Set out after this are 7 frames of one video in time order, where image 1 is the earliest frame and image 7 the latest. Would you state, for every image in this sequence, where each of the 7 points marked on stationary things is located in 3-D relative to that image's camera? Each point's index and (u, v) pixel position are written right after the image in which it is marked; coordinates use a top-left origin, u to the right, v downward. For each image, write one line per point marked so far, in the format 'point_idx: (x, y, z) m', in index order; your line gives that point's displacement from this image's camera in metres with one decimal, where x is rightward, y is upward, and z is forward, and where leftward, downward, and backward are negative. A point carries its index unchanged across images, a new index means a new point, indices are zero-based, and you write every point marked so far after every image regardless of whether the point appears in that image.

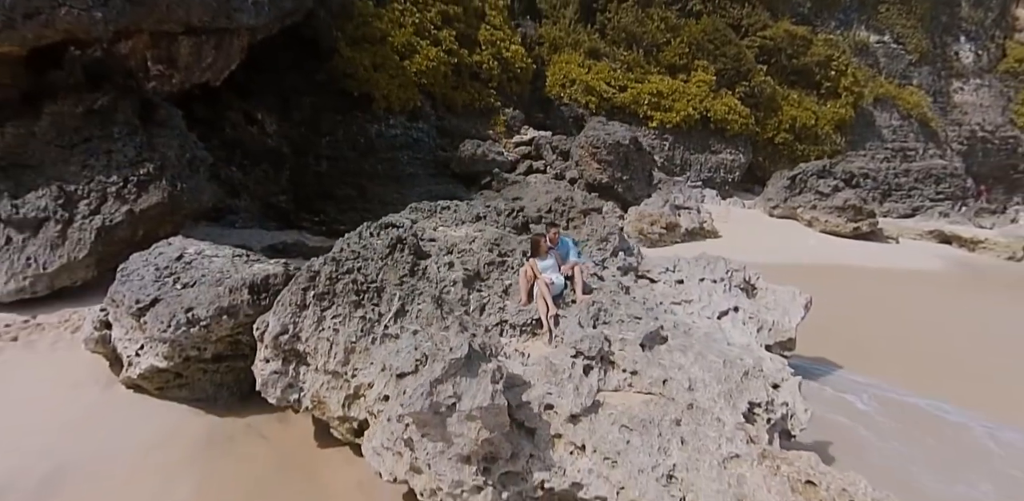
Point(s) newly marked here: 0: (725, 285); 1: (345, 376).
0: (+1.8, -0.3, +4.2) m
1: (-1.0, -0.7, +2.7) m
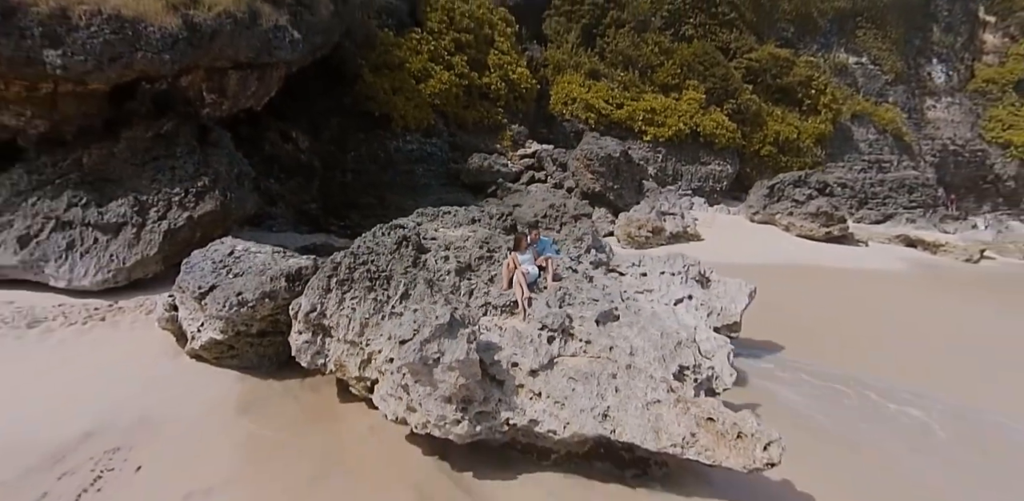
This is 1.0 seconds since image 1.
0: (+1.7, -0.3, +4.8) m
1: (-1.1, -0.7, +3.4) m
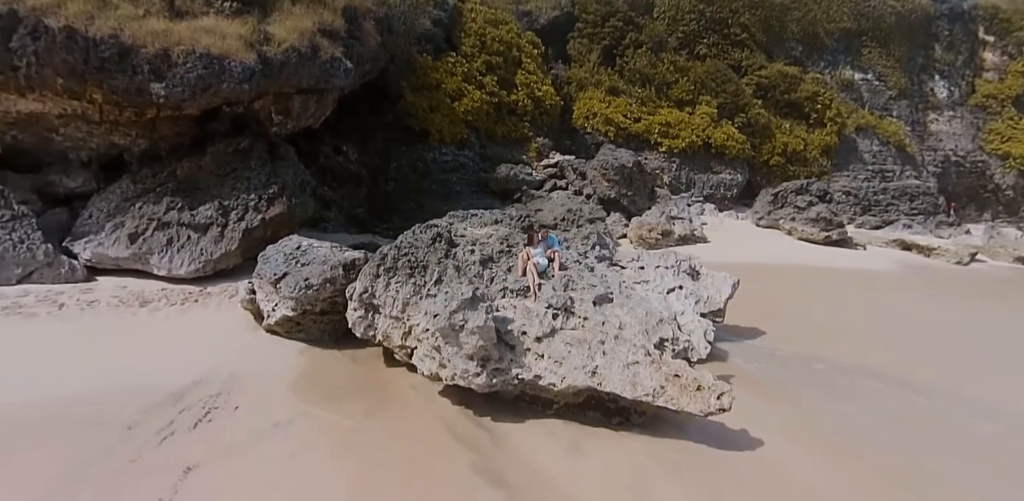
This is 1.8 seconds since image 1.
0: (+1.9, -0.2, +5.4) m
1: (-1.0, -0.6, +4.3) m
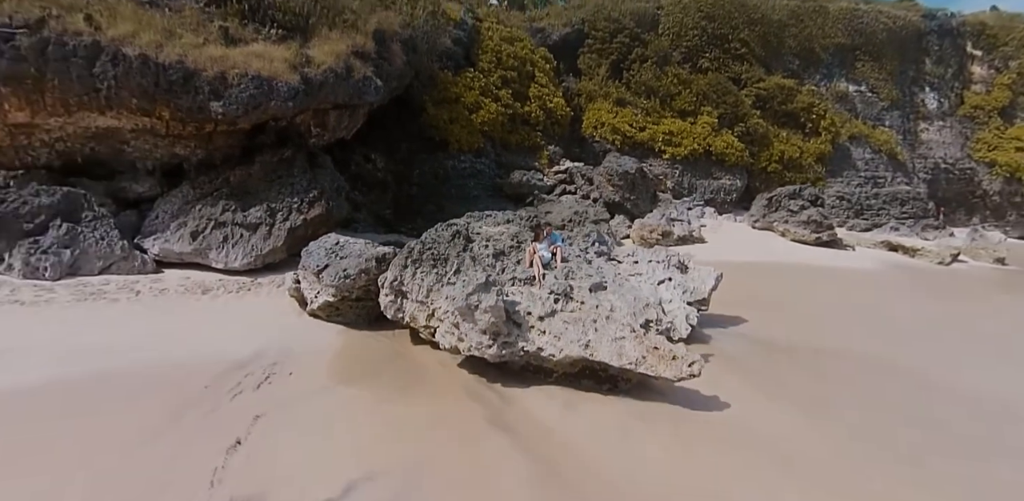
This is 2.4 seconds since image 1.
0: (+2.0, -0.2, +6.1) m
1: (-0.9, -0.5, +5.1) m
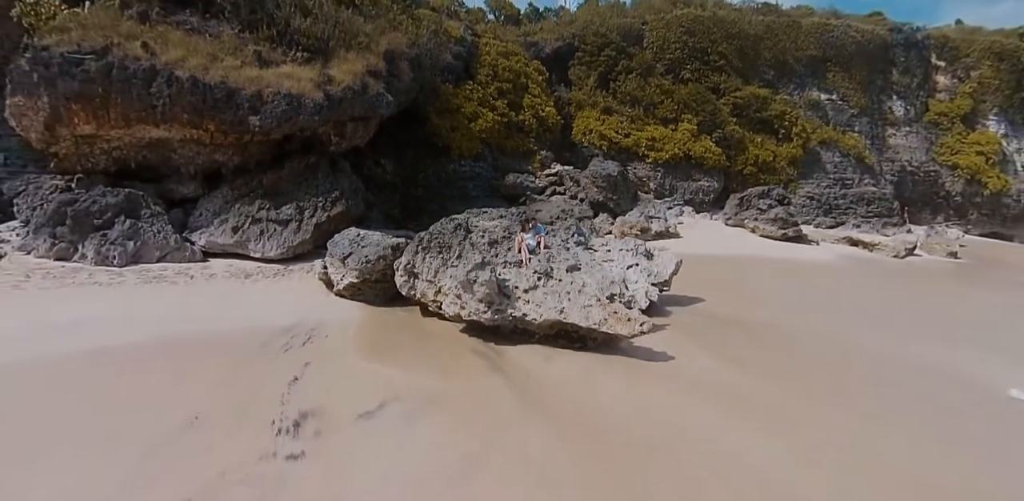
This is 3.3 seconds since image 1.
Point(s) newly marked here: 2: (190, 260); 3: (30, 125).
0: (+1.9, 0.0, +7.3) m
1: (-1.0, -0.4, +6.3) m
2: (-5.5, -0.2, +8.0) m
3: (-8.5, +2.2, +8.3) m
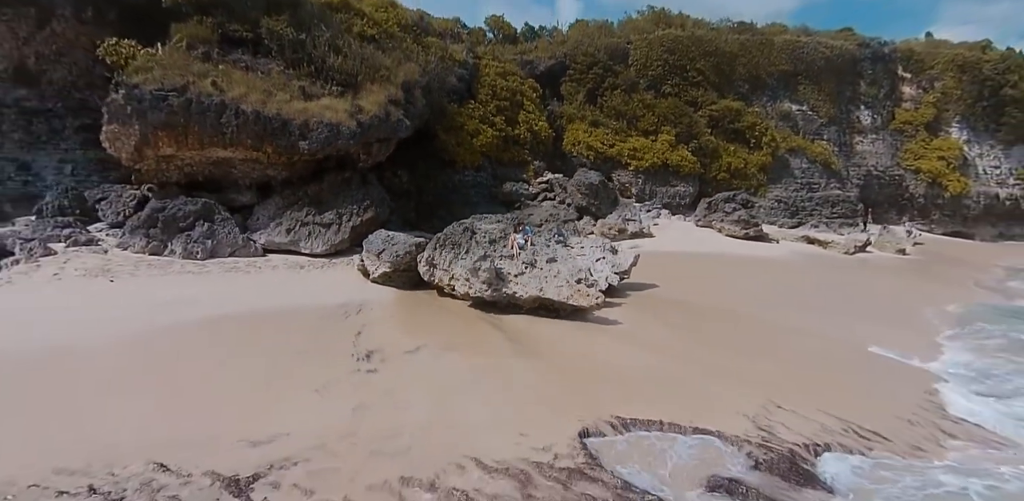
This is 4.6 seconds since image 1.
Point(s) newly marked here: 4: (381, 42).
0: (+1.8, 0.0, +9.4) m
1: (-1.1, -0.3, +8.4) m
2: (-5.6, -0.1, +10.1) m
3: (-8.7, +2.3, +10.4) m
4: (-4.0, +6.4, +14.4) m
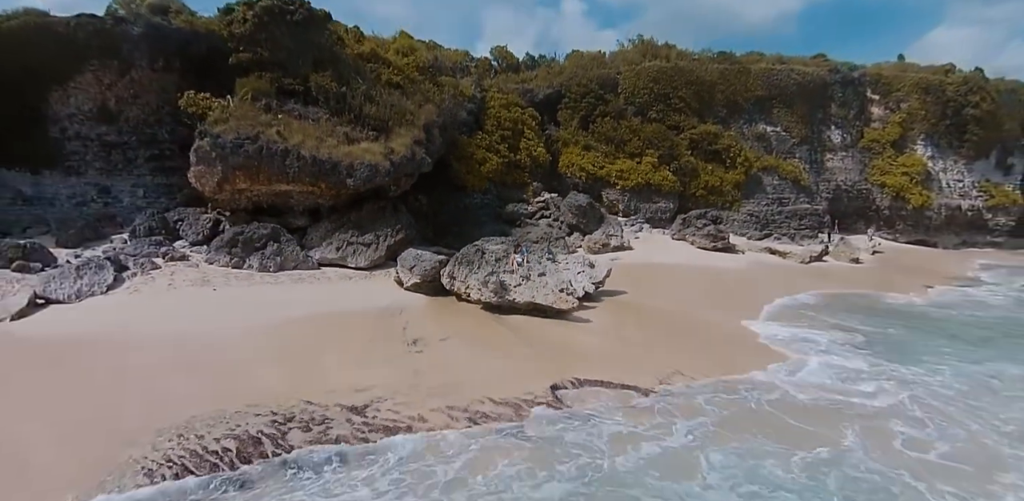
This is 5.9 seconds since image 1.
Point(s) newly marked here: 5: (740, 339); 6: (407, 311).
0: (+1.8, -0.4, +12.2) m
1: (-1.1, -0.7, +11.2) m
2: (-5.6, -0.5, +12.9) m
3: (-8.6, +1.9, +13.2) m
4: (-4.0, +6.0, +17.2) m
5: (+4.8, -1.9, +9.8) m
6: (-2.5, -1.4, +10.7) m
